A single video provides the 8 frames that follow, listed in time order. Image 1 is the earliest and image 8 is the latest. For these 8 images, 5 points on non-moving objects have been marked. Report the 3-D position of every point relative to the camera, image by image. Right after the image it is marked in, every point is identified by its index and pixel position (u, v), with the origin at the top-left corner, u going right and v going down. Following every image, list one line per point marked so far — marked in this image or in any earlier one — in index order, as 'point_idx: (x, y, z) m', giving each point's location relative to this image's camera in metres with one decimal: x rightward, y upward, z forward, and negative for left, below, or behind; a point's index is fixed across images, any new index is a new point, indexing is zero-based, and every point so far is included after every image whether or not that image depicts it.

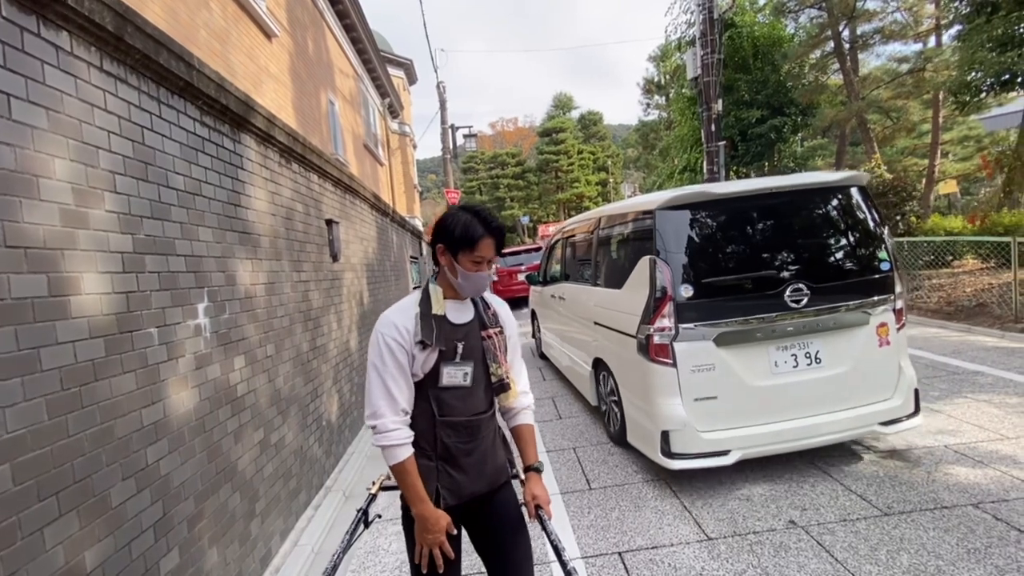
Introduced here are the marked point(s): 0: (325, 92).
0: (-3.3, +3.4, +8.5) m
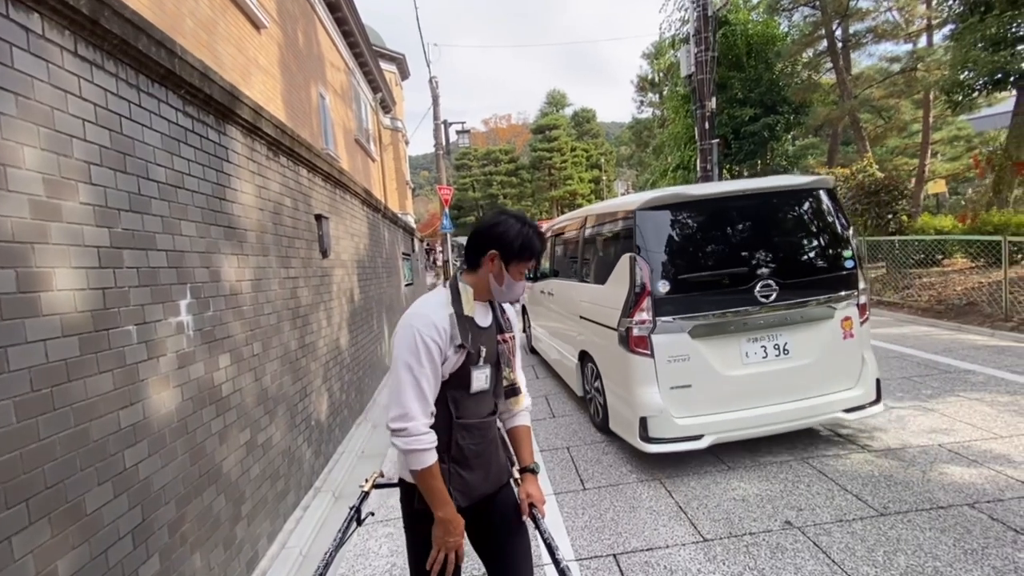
0: (-3.4, +3.5, +8.3) m
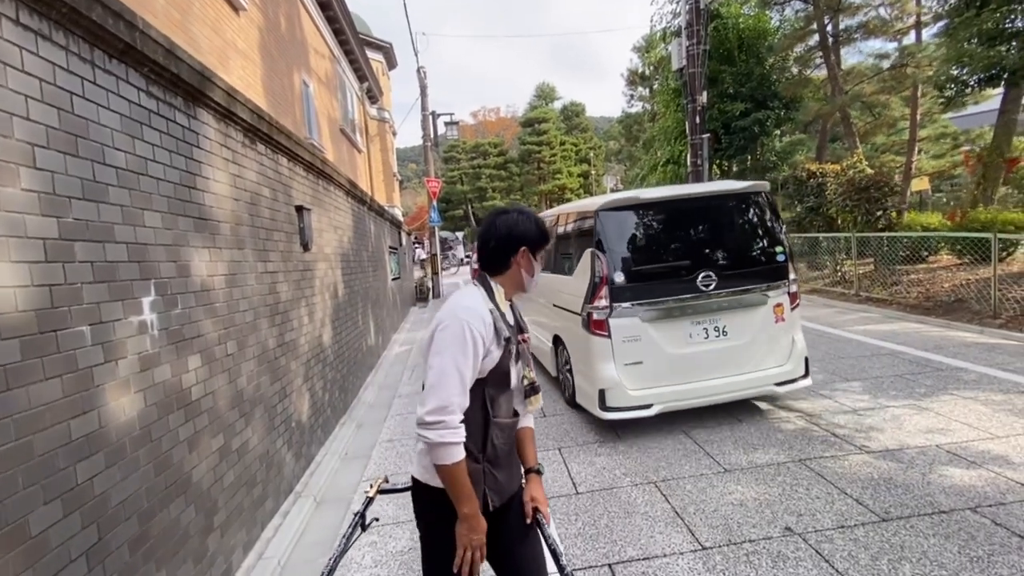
0: (-3.6, +3.6, +8.1) m
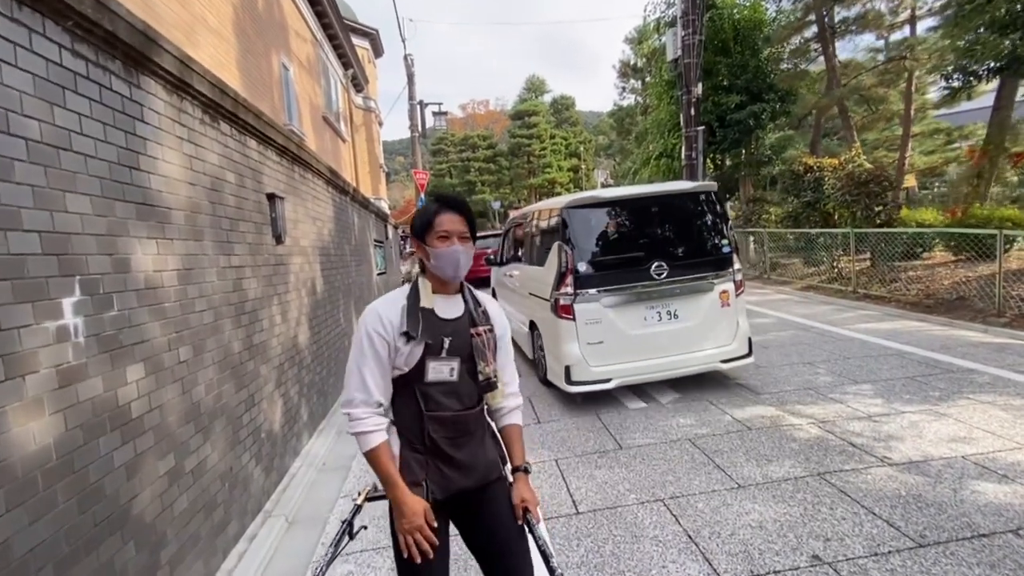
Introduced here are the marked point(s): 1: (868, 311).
0: (-3.7, +3.7, +7.6) m
1: (+5.5, -0.4, +7.4) m
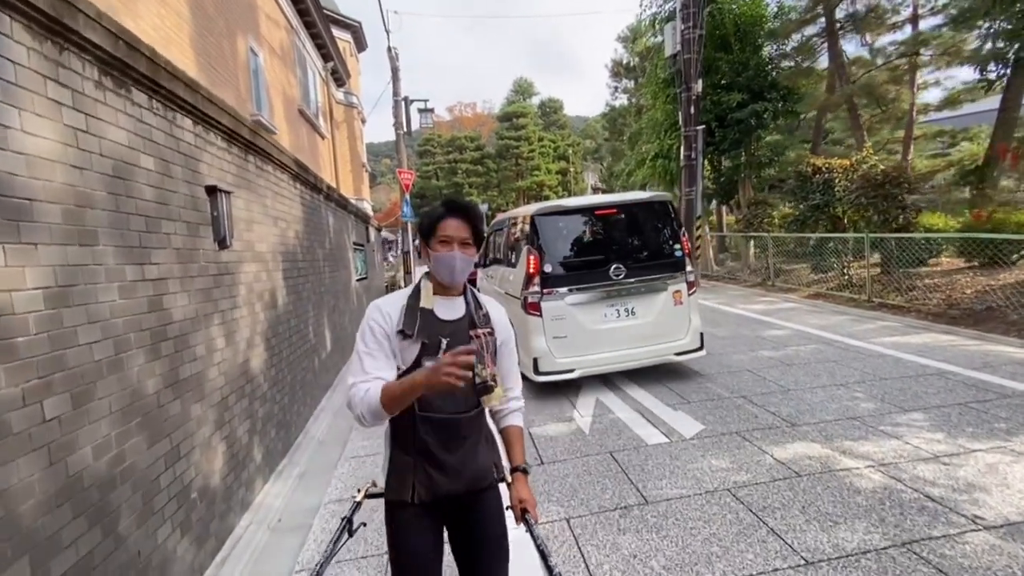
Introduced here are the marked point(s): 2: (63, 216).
0: (-3.8, +3.6, +6.8) m
1: (+5.4, -0.5, +6.9) m
2: (-1.7, +0.3, +1.8) m
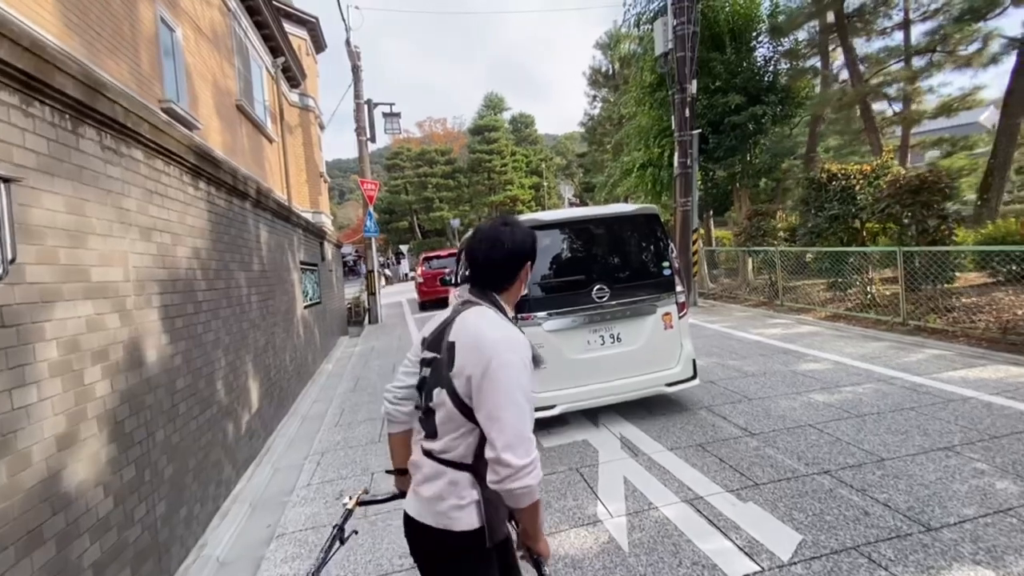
0: (-4.0, +3.2, +5.4) m
1: (+5.2, -0.8, +5.8) m
2: (-1.6, +0.1, +0.4) m
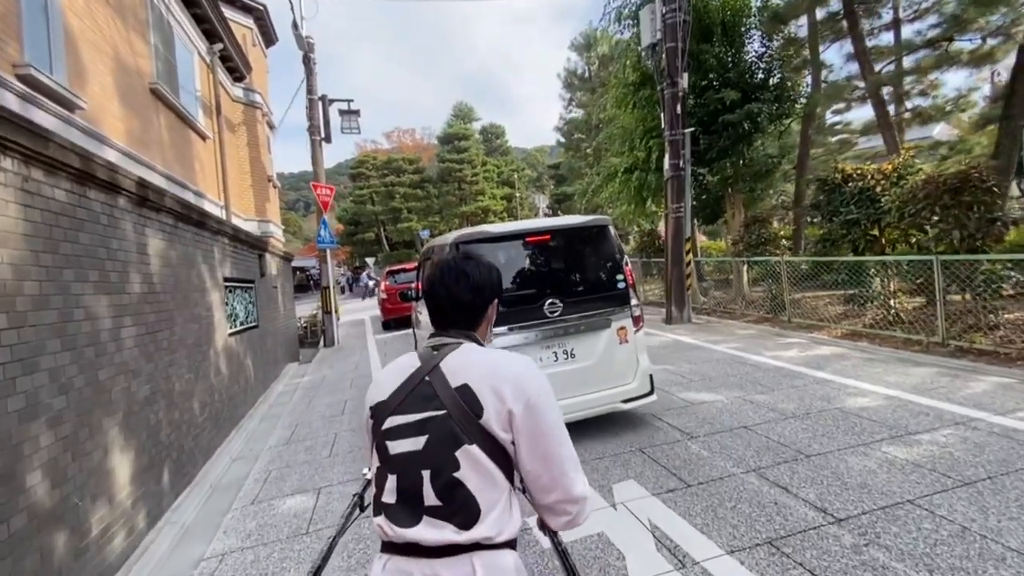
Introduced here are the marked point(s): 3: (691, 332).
0: (-4.3, +2.9, +4.0) m
1: (+5.0, -0.9, +4.9) m
2: (-1.5, 0.0, -0.9) m
3: (+3.1, -0.8, +8.4) m
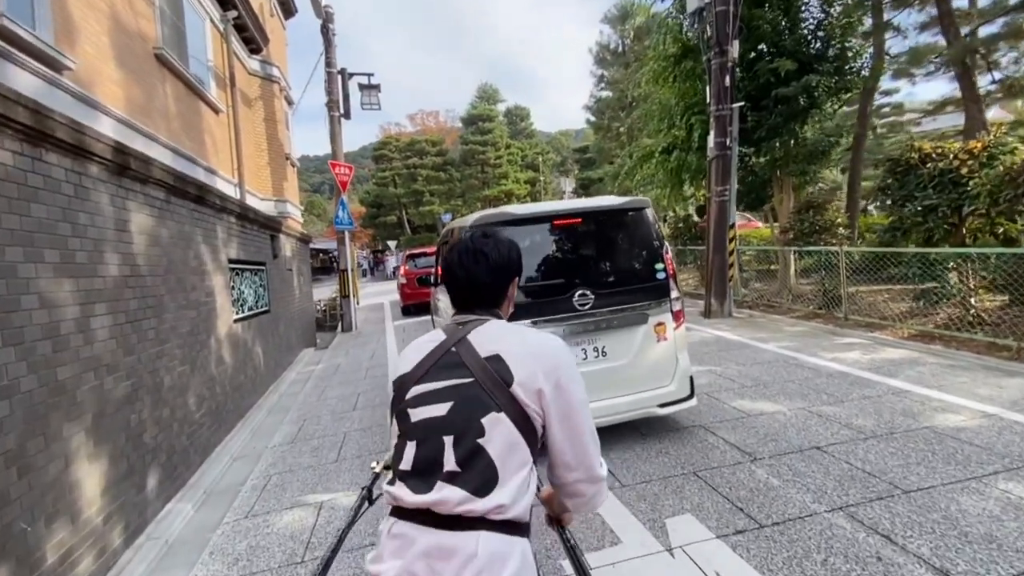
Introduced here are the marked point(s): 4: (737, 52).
0: (-4.0, +3.1, +3.5) m
1: (+5.2, -0.9, +4.1) m
2: (-1.5, 0.0, -1.4) m
3: (+3.5, -0.6, +7.7) m
4: (+3.7, +3.9, +7.9) m
